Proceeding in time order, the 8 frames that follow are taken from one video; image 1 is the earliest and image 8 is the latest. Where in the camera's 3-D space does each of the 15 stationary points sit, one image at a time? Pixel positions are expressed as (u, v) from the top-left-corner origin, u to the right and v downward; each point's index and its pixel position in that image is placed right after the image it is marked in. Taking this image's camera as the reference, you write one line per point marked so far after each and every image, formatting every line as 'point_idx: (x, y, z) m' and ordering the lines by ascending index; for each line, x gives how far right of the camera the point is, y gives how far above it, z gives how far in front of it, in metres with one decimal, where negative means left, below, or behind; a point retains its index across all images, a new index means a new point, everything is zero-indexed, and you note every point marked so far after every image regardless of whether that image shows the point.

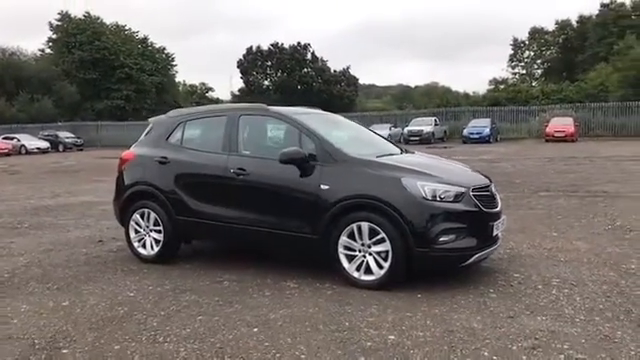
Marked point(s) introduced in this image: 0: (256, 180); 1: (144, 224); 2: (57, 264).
0: (-0.8, 0.0, +6.7) m
1: (-2.4, -0.6, +7.7) m
2: (-3.6, -1.2, +7.7) m
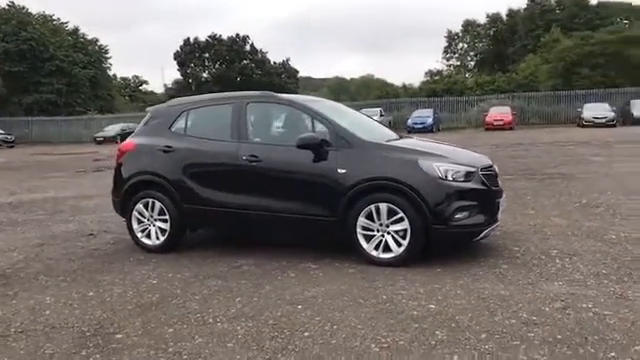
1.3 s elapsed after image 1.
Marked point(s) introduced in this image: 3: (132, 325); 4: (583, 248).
0: (-0.6, +0.2, +6.9) m
1: (-2.3, -0.5, +7.7) m
2: (-3.5, -1.0, +7.6) m
3: (-1.6, -1.2, +4.8) m
4: (+3.3, -0.9, +7.1) m
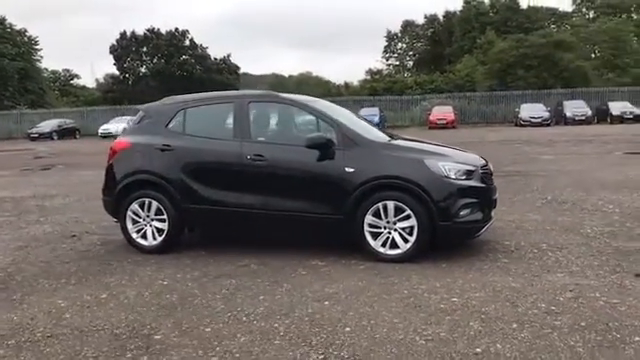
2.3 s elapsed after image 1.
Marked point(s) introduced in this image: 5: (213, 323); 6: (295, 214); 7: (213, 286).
0: (-0.6, +0.2, +6.9) m
1: (-2.4, -0.5, +7.5) m
2: (-3.5, -1.0, +7.3) m
3: (-1.3, -1.3, +4.8) m
4: (+3.4, -0.8, +7.6) m
5: (-0.9, -1.2, +4.8) m
6: (-0.3, -0.4, +6.9) m
7: (-1.1, -1.1, +5.9) m
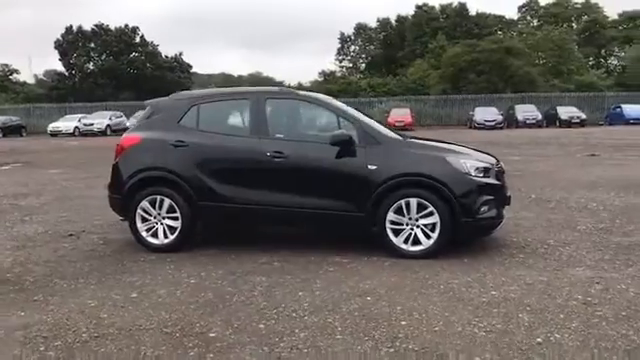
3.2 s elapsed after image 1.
0: (-0.3, +0.2, +6.9) m
1: (-2.2, -0.4, +7.3) m
2: (-3.3, -1.0, +7.0) m
3: (-0.9, -1.2, +4.7) m
4: (+3.5, -0.8, +7.9) m
5: (-0.5, -1.2, +4.8) m
6: (-0.1, -0.4, +6.9) m
7: (-0.8, -1.1, +5.9) m
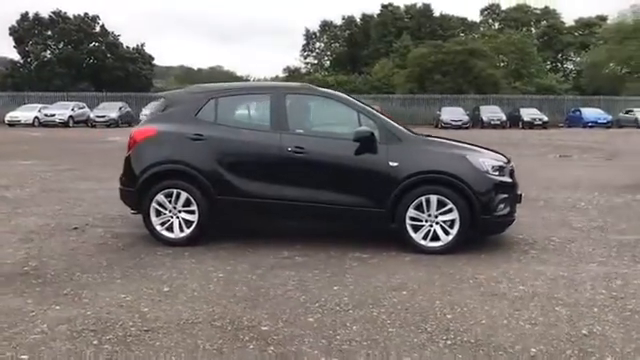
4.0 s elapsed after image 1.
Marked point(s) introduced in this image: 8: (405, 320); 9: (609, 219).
0: (0.0, +0.3, +7.0) m
1: (-1.9, -0.3, +7.3) m
2: (-3.1, -0.9, +6.9) m
3: (-0.5, -1.2, +4.7) m
4: (+3.7, -0.8, +8.2) m
5: (-0.1, -1.1, +4.8) m
6: (+0.2, -0.3, +7.0) m
7: (-0.5, -1.0, +5.9) m
8: (+0.7, -1.2, +4.6) m
9: (+4.9, -0.7, +9.6) m
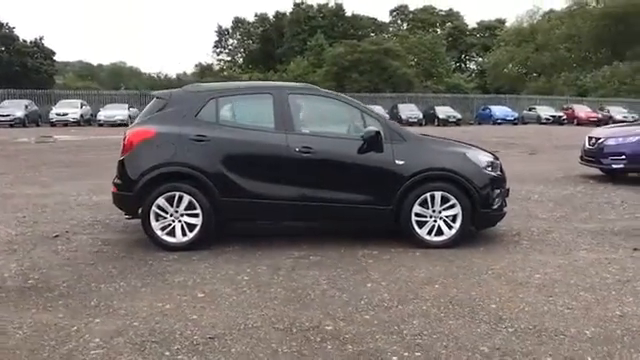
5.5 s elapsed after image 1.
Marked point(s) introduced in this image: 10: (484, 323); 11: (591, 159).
0: (0.0, +0.3, +7.0) m
1: (-1.9, -0.4, +7.0) m
2: (-2.9, -1.0, +6.5) m
3: (0.0, -1.2, +4.8) m
4: (+3.6, -0.7, +8.9) m
5: (+0.4, -1.1, +4.9) m
6: (+0.3, -0.3, +7.1) m
7: (-0.2, -1.0, +5.9) m
8: (+1.2, -1.1, +4.9) m
9: (+4.6, -0.5, +10.4) m
10: (+1.3, -1.2, +4.6) m
11: (+6.8, +0.6, +14.0) m
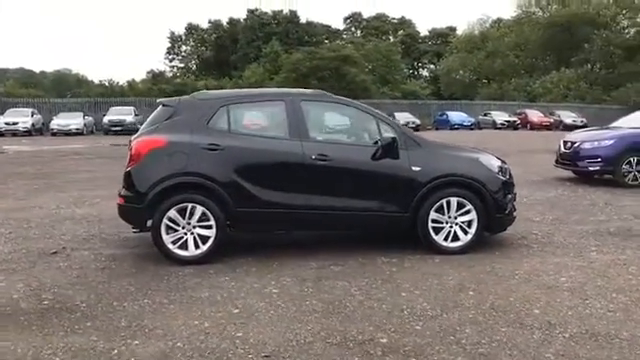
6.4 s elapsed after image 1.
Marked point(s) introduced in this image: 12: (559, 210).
0: (+0.2, +0.2, +6.9) m
1: (-1.6, -0.5, +6.7) m
2: (-2.6, -1.1, +6.1) m
3: (+0.4, -1.2, +4.6) m
4: (+3.6, -0.8, +9.0) m
5: (+0.8, -1.2, +4.8) m
6: (+0.5, -0.4, +7.0) m
7: (+0.1, -1.1, +5.8) m
8: (+1.6, -1.2, +4.8) m
9: (+4.5, -0.6, +10.6) m
10: (+1.8, -1.2, +4.6) m
11: (+6.4, +0.5, +14.5) m
12: (+4.6, -0.6, +10.8) m
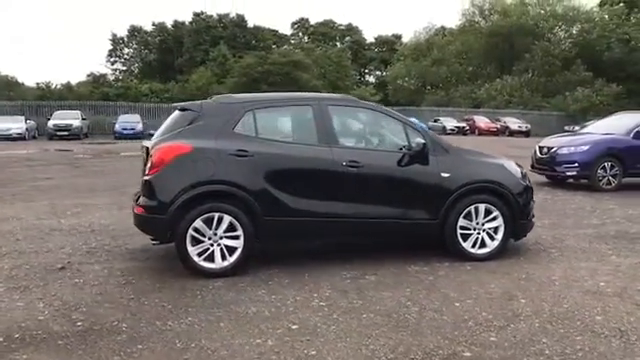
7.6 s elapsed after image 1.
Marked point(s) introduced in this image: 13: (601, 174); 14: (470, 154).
0: (+0.6, +0.1, +6.7) m
1: (-1.3, -0.6, +6.4) m
2: (-2.2, -1.2, +5.6) m
3: (+1.0, -1.3, +4.5) m
4: (+3.7, -0.9, +9.2) m
5: (+1.3, -1.3, +4.7) m
6: (+0.8, -0.5, +6.8) m
7: (+0.6, -1.2, +5.6) m
8: (+2.1, -1.3, +4.8) m
9: (+4.5, -0.7, +10.9) m
10: (+2.3, -1.3, +4.6) m
11: (+5.9, +0.4, +14.9) m
12: (+4.5, -0.7, +11.0) m
13: (+7.2, +0.1, +14.4) m
14: (+1.9, +0.3, +7.2) m
